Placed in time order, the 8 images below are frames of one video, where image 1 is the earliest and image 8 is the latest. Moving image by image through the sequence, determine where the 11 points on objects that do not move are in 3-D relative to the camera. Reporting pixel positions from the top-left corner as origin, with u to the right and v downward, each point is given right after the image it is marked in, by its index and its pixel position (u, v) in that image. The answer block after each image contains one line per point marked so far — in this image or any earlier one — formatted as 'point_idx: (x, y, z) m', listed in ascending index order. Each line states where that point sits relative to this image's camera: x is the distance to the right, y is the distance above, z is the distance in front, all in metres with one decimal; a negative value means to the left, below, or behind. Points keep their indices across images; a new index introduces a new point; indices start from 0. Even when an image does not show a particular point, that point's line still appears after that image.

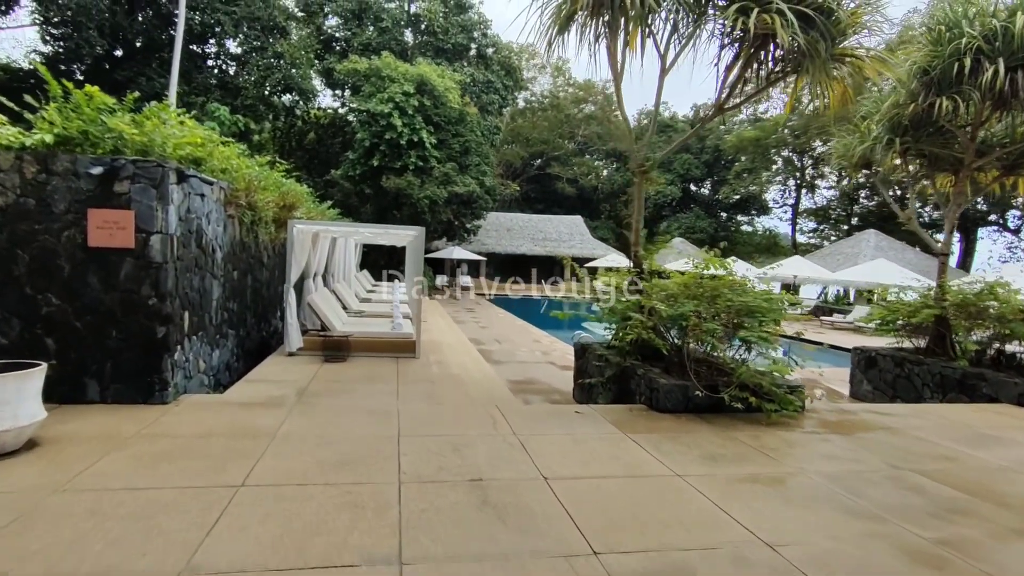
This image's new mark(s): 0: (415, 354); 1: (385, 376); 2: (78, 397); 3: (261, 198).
0: (-1.3, -0.9, +7.8) m
1: (-1.4, -1.0, +6.7) m
2: (-3.7, -0.9, +5.1) m
3: (-3.3, +1.2, +7.8) m
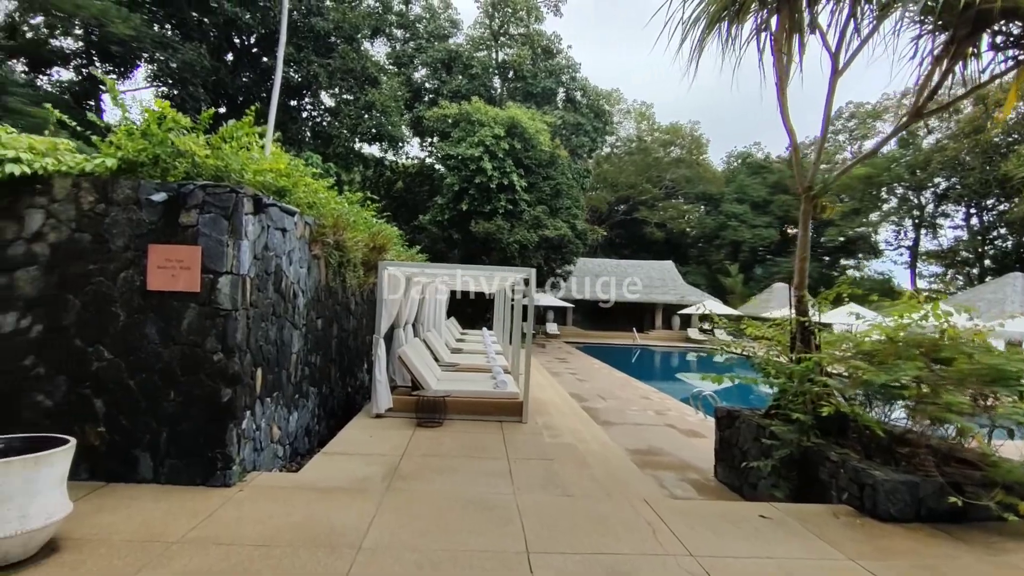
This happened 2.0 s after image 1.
0: (+0.1, -1.4, +6.5) m
1: (-0.2, -1.5, +5.4) m
2: (-2.7, -1.3, +4.1) m
3: (-1.9, +0.6, +6.9) m
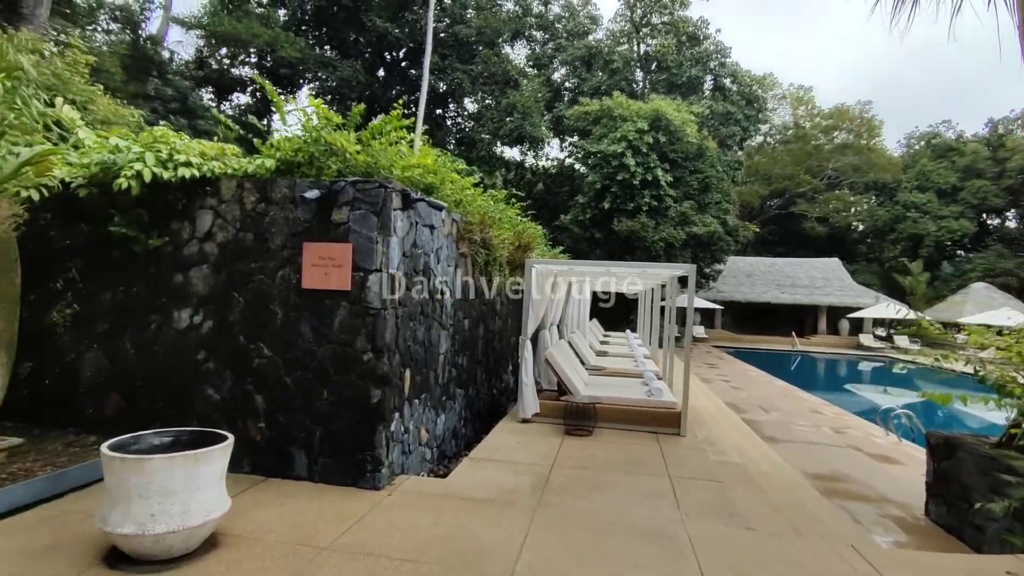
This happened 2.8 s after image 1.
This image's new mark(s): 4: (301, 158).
0: (+1.7, -1.4, +5.8) m
1: (+1.1, -1.4, +4.9) m
2: (-1.6, -1.3, +4.2) m
3: (-0.2, +0.6, +6.7) m
4: (-1.5, +0.9, +4.4) m
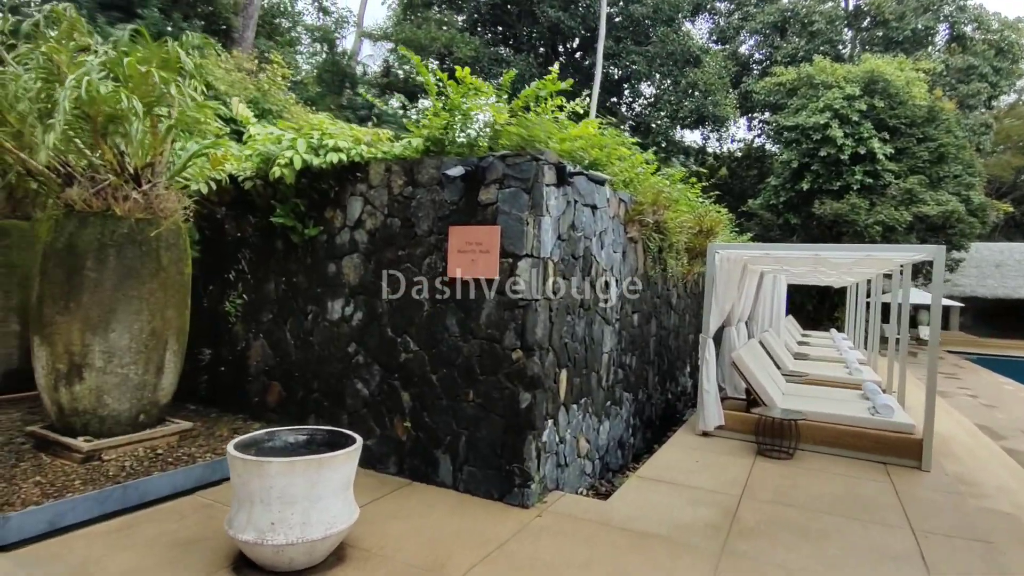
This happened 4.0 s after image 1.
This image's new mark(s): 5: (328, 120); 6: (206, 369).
0: (+3.1, -1.3, +4.5) m
1: (+2.3, -1.4, +3.7) m
2: (-0.5, -1.2, +3.8) m
3: (+1.5, +0.7, +5.8) m
4: (-0.4, +1.0, +4.0) m
5: (-1.4, +1.3, +4.5) m
6: (-2.5, -0.7, +4.9) m
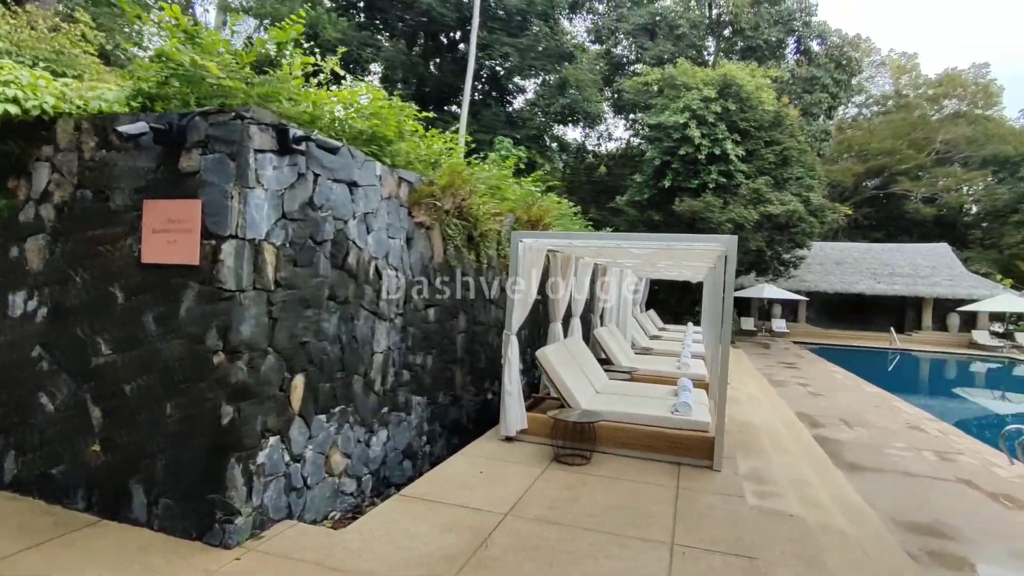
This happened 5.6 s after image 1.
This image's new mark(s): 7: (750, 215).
0: (+1.4, -1.3, +4.3) m
1: (+0.8, -1.3, +3.4) m
2: (-2.0, -1.1, +3.1) m
3: (-0.3, +0.8, +5.4) m
4: (-1.9, +1.1, +3.2) m
5: (-2.9, +1.3, +3.6) m
6: (-4.1, -0.6, +3.8) m
7: (+6.2, +1.9, +15.6) m
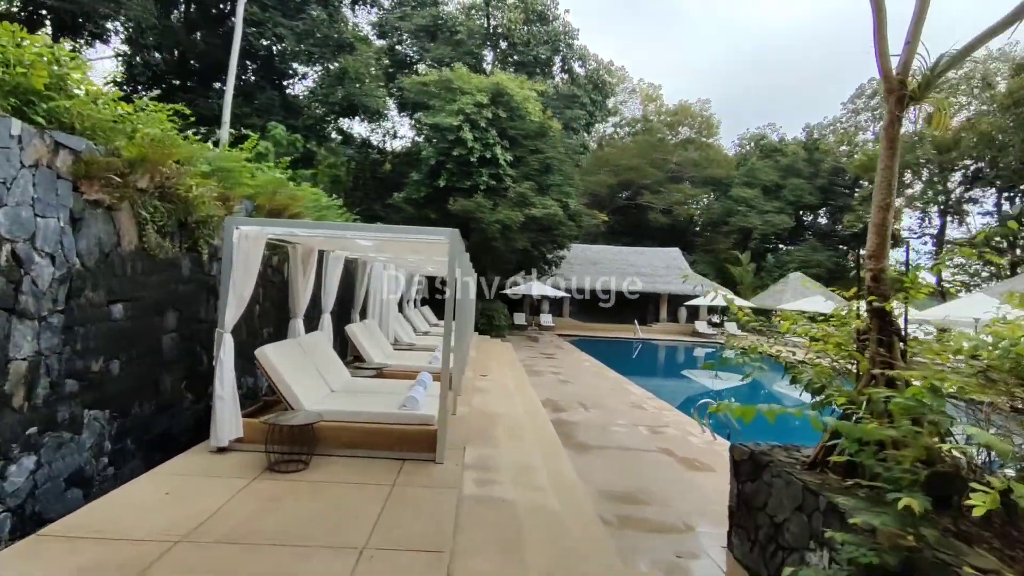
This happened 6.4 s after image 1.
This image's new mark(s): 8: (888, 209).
0: (-0.5, -1.2, +4.3) m
1: (-0.9, -1.3, +3.2) m
2: (-3.3, -1.1, +2.0) m
3: (-2.5, +0.8, +4.7) m
4: (-3.3, +1.1, +2.1) m
5: (-4.4, +1.4, +2.1) m
6: (-5.6, -0.5, +1.9) m
7: (+0.1, +1.9, +16.5) m
8: (+1.9, +0.4, +3.1) m
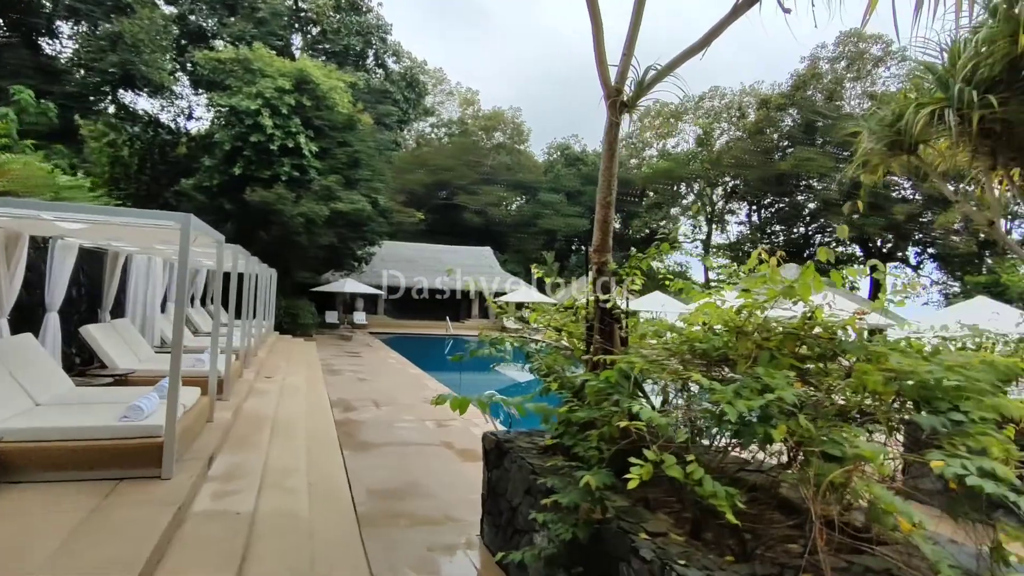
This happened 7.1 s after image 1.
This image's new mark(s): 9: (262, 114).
0: (-2.2, -1.2, +3.8) m
1: (-2.2, -1.2, +2.7) m
2: (-4.2, -1.0, +0.7) m
3: (-4.2, +0.9, +3.6) m
4: (-4.2, +1.2, +0.9) m
5: (-5.2, +1.4, +0.5) m
6: (-6.3, -0.5, 0.0) m
7: (-5.1, +2.0, +15.7) m
8: (+0.5, +0.5, +3.3) m
9: (-6.4, +4.4, +14.7) m
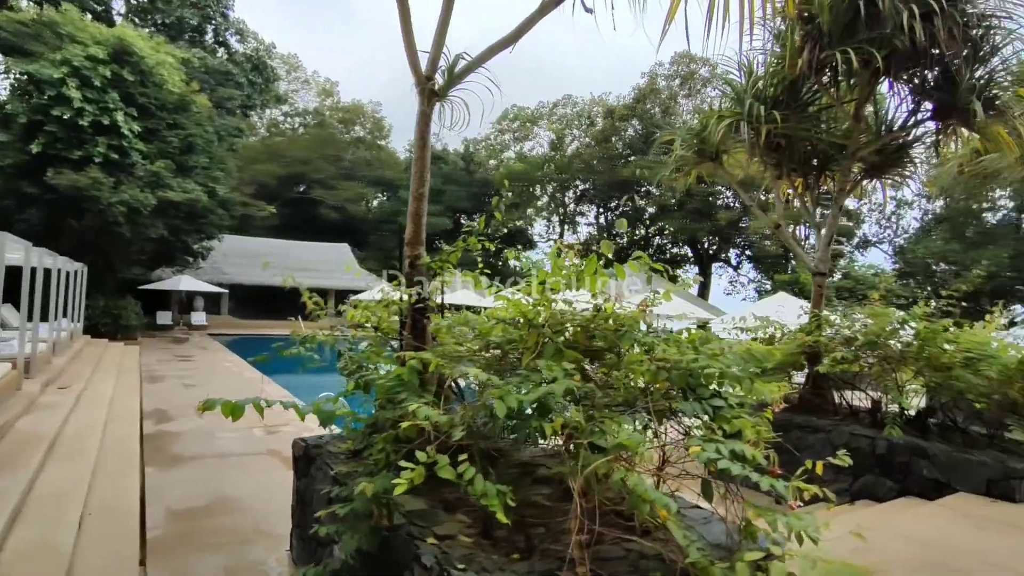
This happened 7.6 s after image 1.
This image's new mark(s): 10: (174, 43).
0: (-3.2, -1.1, +3.0) m
1: (-3.0, -1.2, +1.9) m
2: (-4.5, -1.0, -0.4) m
3: (-5.2, +0.9, +2.4) m
4: (-4.6, +1.2, -0.2) m
5: (-5.5, +1.5, -0.8) m
6: (-6.4, -0.4, -1.5) m
7: (-8.7, +2.1, +14.0) m
8: (-0.5, +0.5, +3.2) m
9: (-9.7, +4.4, +12.8) m
10: (-10.7, +7.7, +18.5) m
